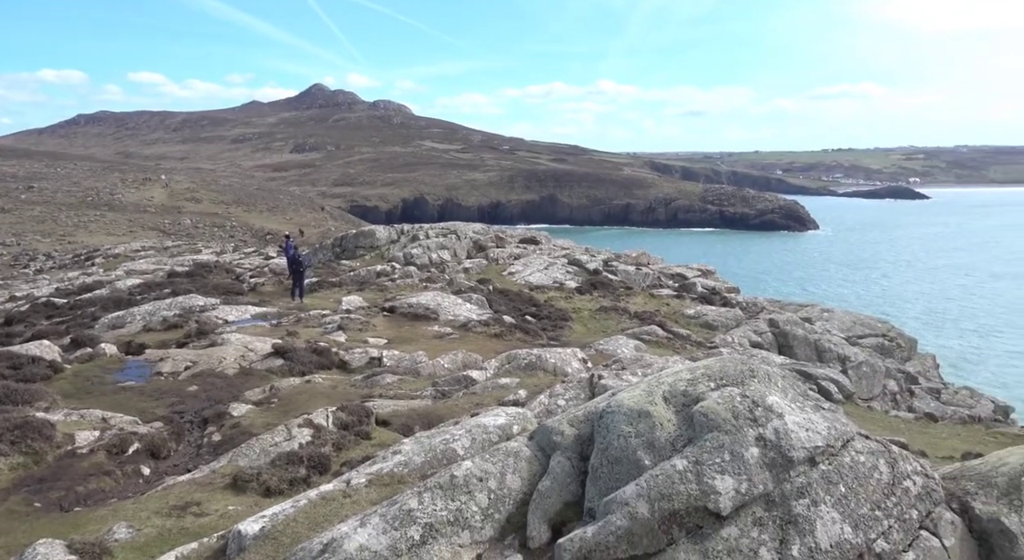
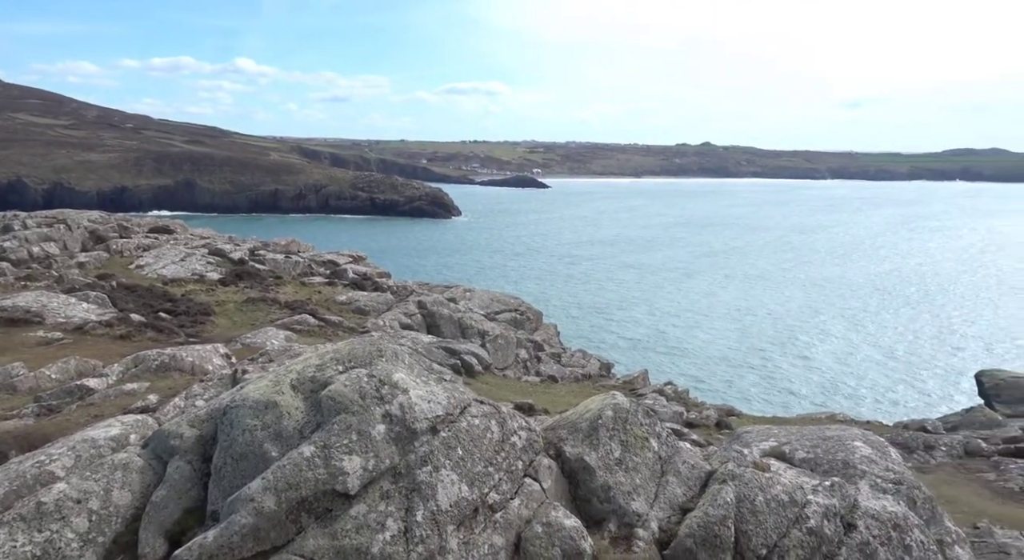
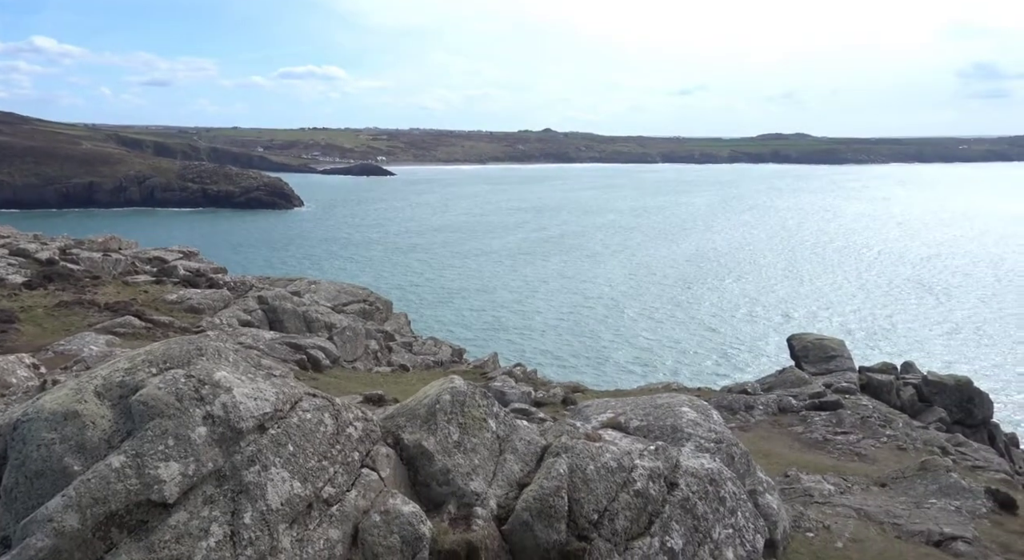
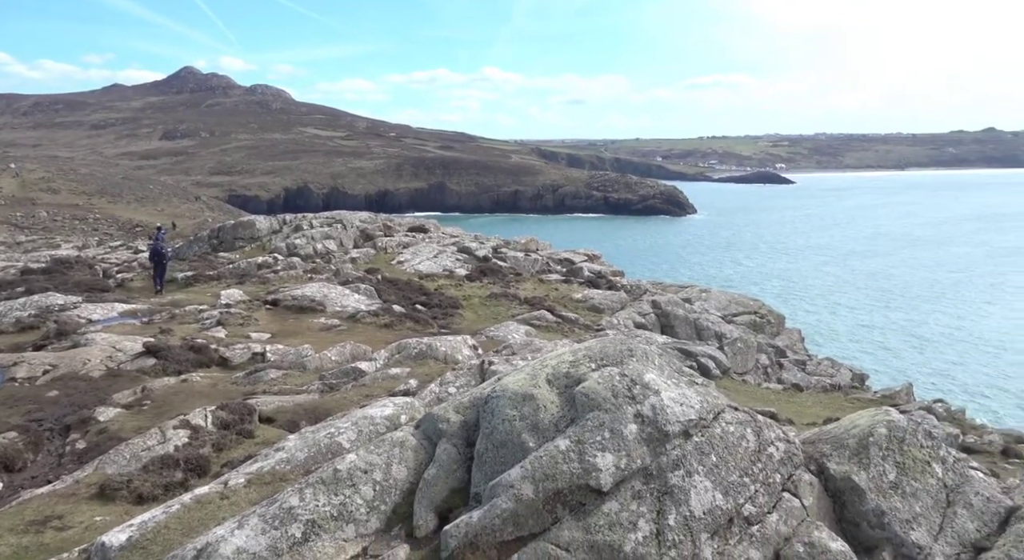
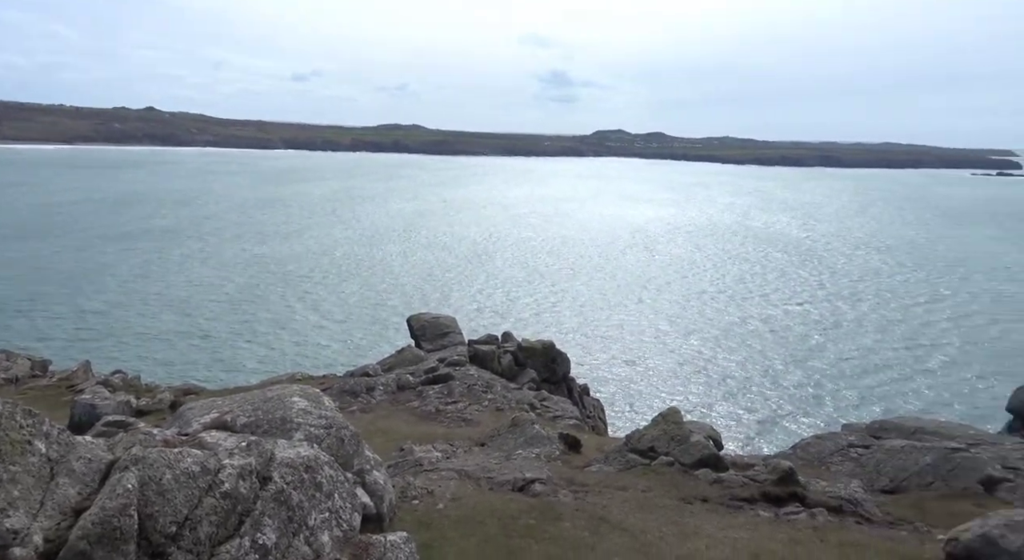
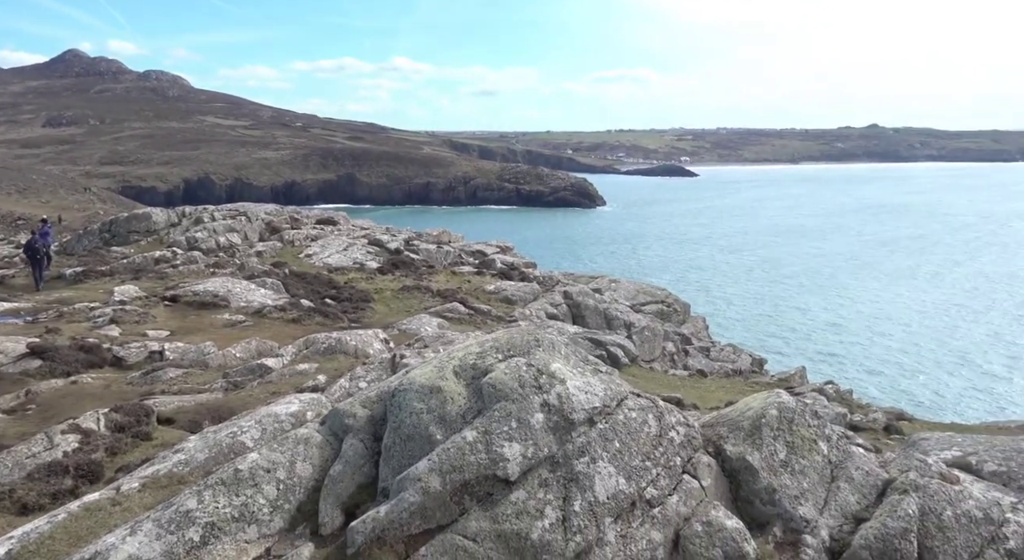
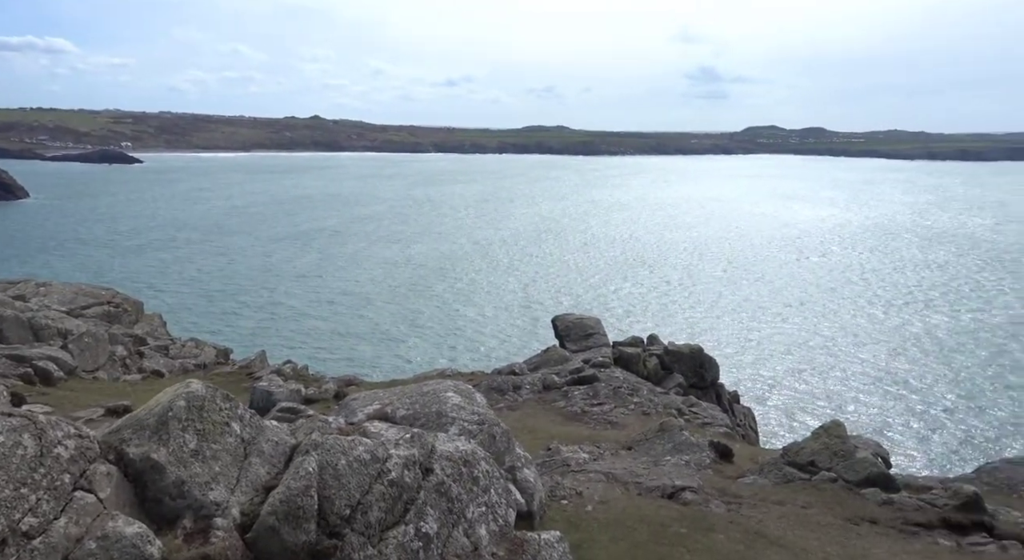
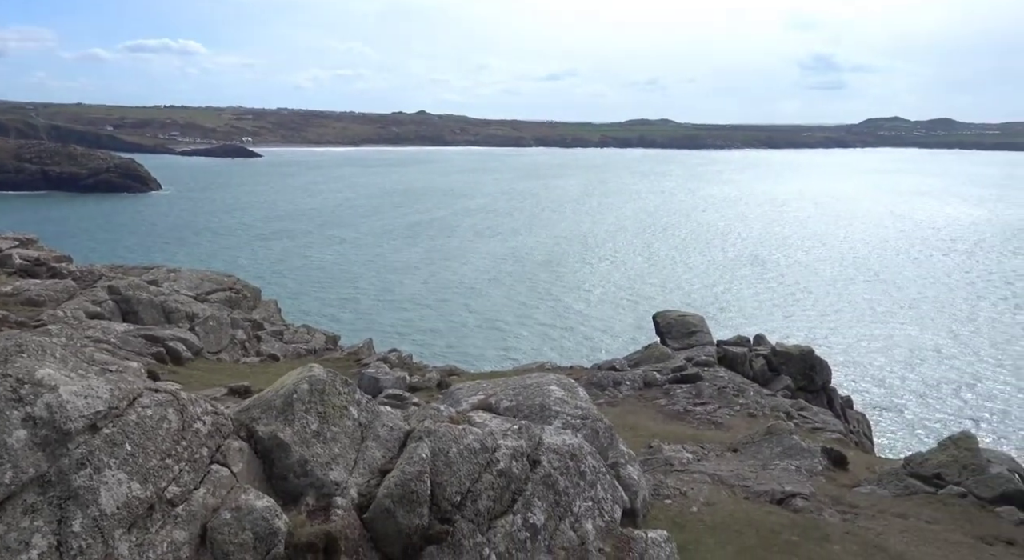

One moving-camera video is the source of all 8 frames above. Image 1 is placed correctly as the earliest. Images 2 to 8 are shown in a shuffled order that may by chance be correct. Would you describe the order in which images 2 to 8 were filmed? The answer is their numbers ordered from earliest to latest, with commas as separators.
4, 6, 2, 3, 8, 7, 5
